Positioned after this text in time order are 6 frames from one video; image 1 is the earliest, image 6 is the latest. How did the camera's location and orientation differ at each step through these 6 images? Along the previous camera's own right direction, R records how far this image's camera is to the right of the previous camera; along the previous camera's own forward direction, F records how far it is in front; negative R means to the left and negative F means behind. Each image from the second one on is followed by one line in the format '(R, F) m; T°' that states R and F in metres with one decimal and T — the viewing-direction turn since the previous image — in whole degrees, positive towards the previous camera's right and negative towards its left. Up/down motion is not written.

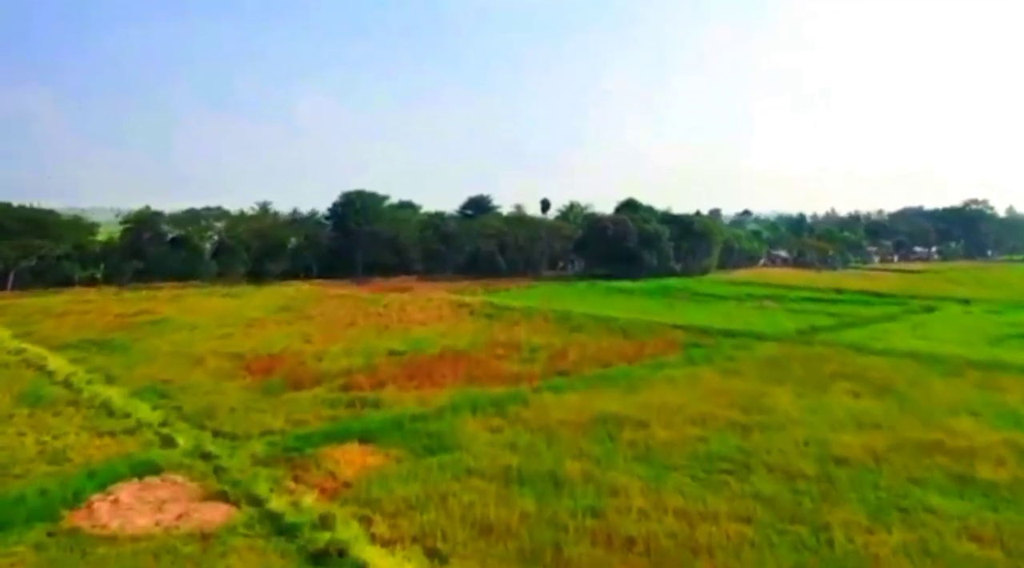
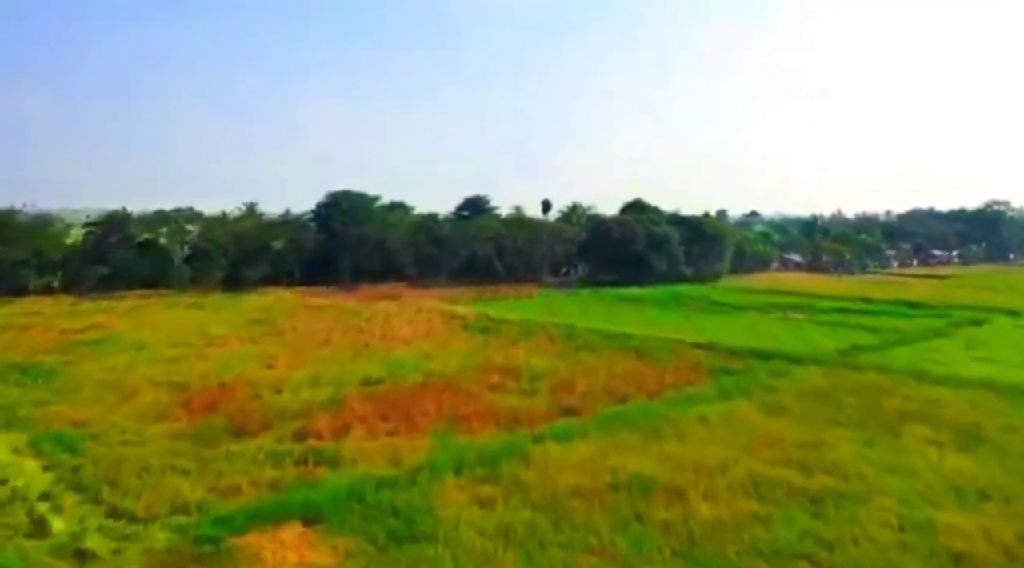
(+0.1, +3.7) m; 0°
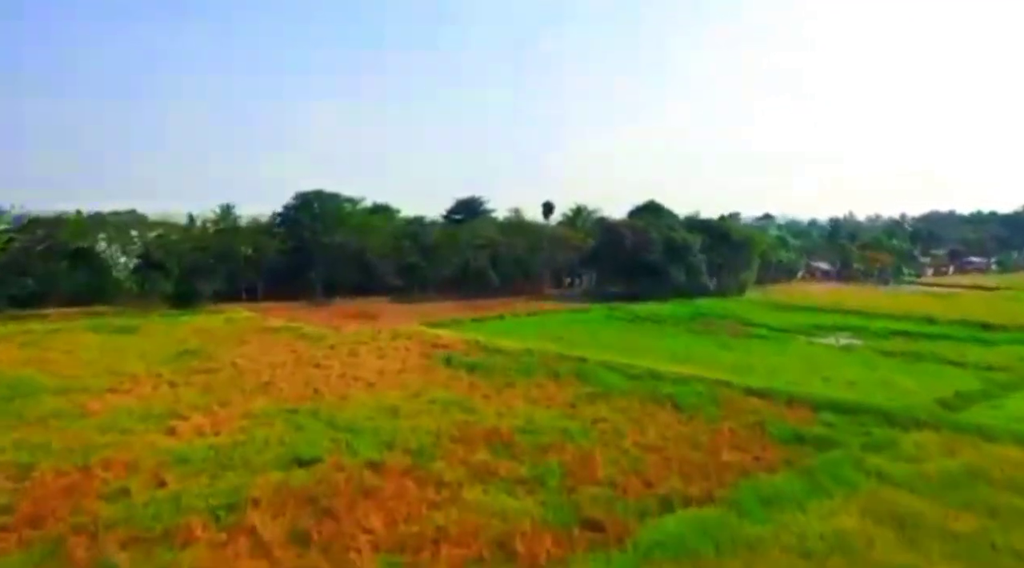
(+0.1, +5.9) m; 0°
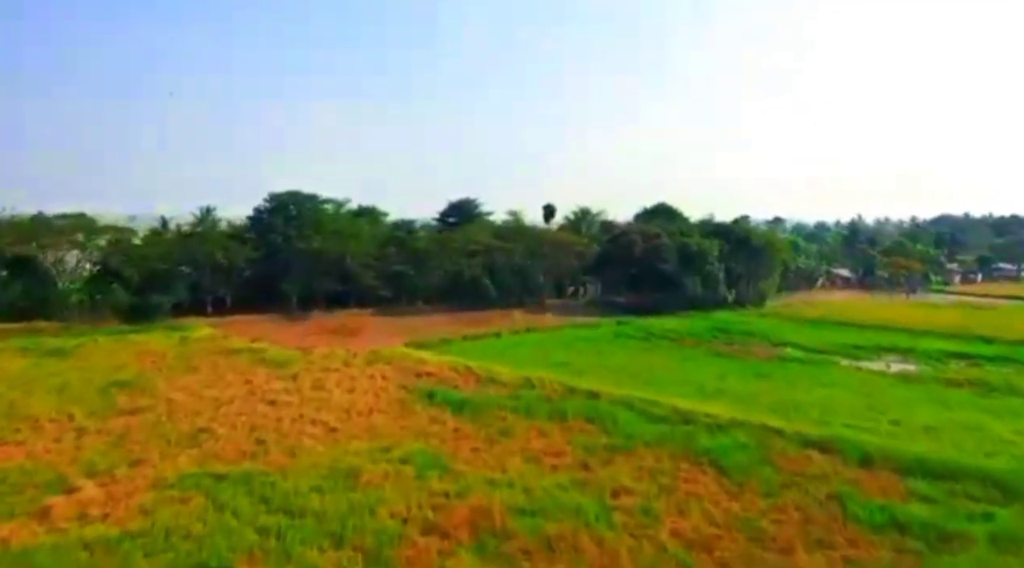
(+0.1, +4.1) m; 0°
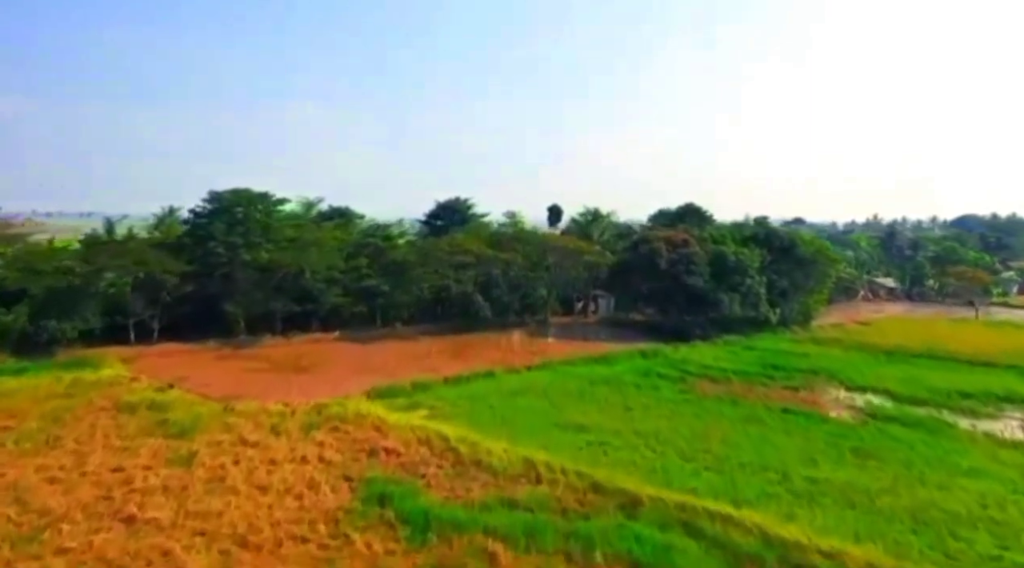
(+0.1, +6.8) m; 0°
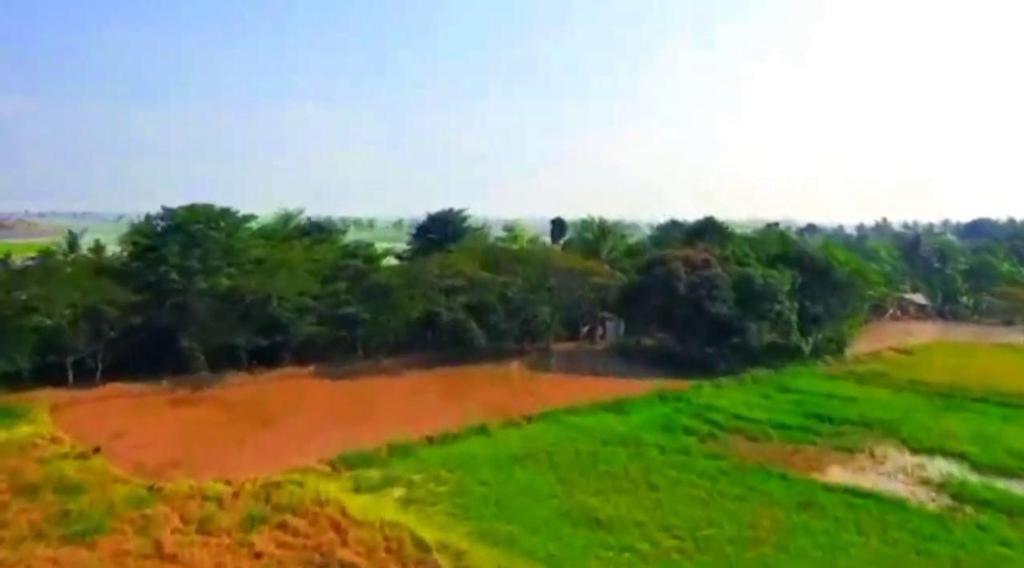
(+0.1, +3.8) m; 0°
